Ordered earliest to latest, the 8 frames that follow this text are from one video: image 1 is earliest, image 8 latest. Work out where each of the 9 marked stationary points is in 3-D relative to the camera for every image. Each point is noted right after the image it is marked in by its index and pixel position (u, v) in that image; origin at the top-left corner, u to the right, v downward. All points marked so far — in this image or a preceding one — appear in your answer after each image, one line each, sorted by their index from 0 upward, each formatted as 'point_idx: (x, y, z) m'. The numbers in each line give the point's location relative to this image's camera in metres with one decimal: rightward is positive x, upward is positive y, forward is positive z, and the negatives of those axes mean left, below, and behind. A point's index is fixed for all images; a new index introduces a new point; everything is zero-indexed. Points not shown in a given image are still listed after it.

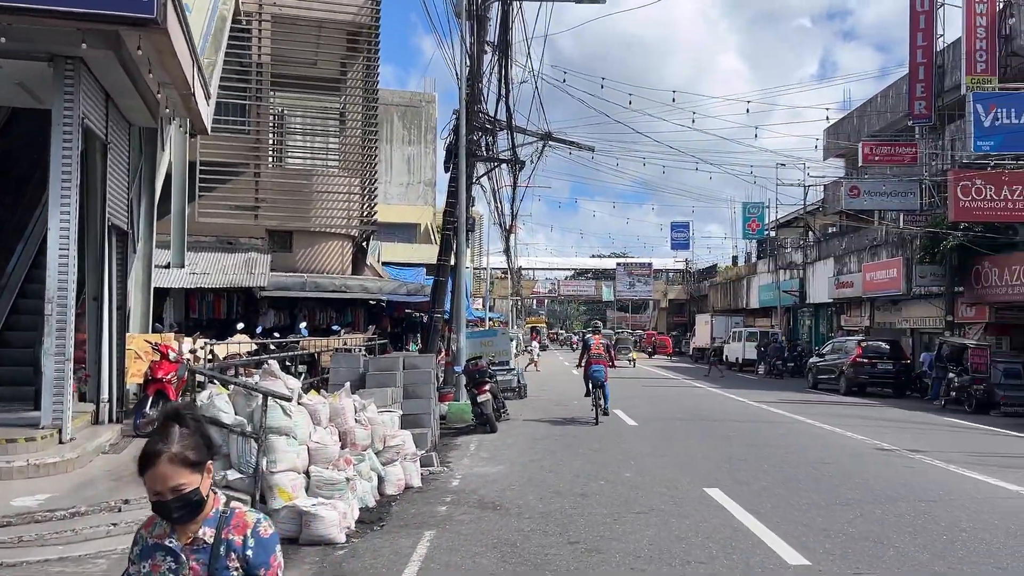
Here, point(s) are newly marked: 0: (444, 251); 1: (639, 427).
0: (-1.3, +0.7, +15.6) m
1: (+2.1, -2.3, +13.9) m
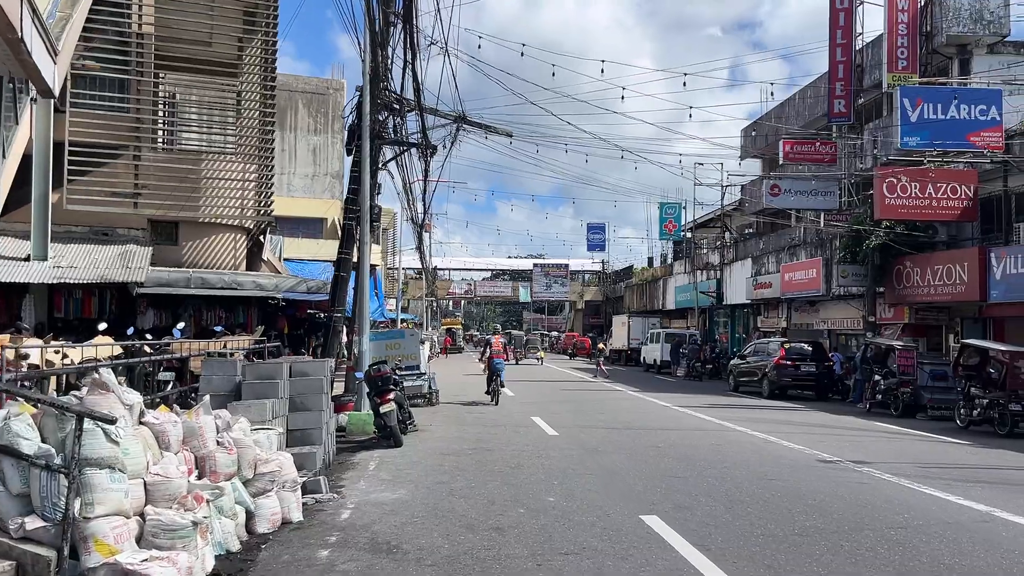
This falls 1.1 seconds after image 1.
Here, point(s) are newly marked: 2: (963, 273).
0: (-2.8, +0.7, +14.0) m
1: (+0.7, -2.2, +12.6) m
2: (+10.0, +0.3, +18.8) m
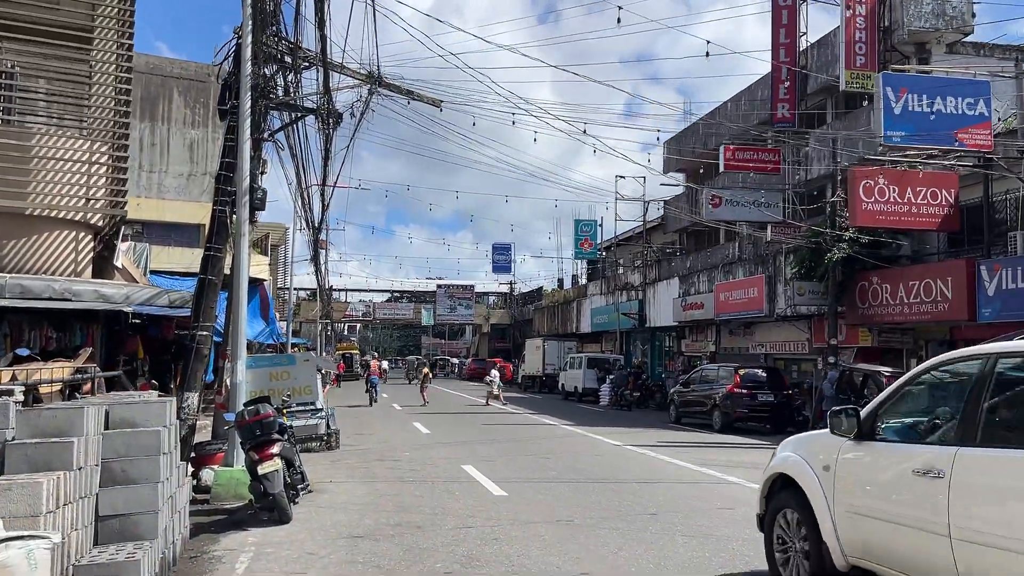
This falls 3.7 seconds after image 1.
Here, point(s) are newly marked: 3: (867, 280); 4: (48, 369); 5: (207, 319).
0: (-3.6, +0.6, +10.4) m
1: (0.0, -2.3, +9.3) m
2: (+8.5, 0.0, +16.6) m
3: (+7.9, +0.2, +19.0) m
4: (-4.9, -0.8, +9.0) m
5: (-3.7, -0.4, +10.5) m
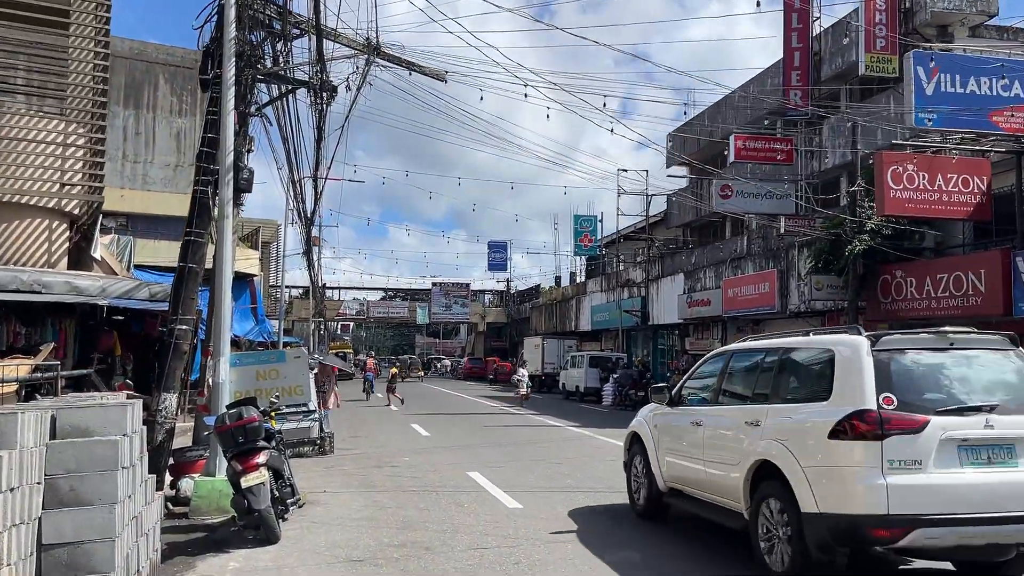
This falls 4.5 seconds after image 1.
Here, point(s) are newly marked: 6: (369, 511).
0: (-3.5, +0.8, +9.3) m
1: (+0.1, -2.2, +8.3) m
2: (+8.6, +0.1, +15.6) m
3: (+8.0, +0.3, +18.0) m
4: (-4.7, -0.7, +7.9) m
5: (-3.6, -0.3, +9.4) m
6: (-1.4, -2.2, +8.5) m
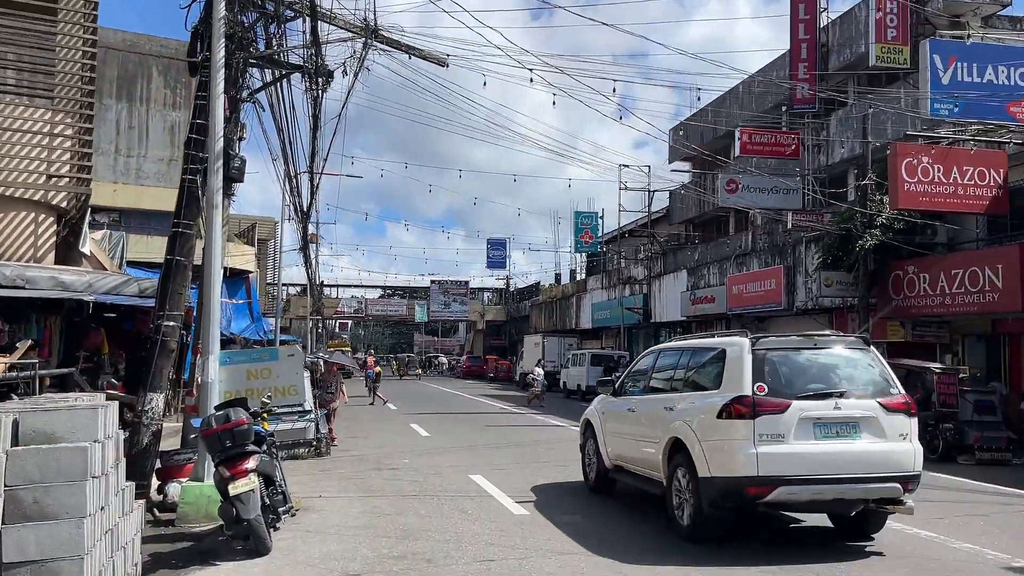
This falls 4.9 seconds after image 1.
0: (-3.4, +0.8, +8.8) m
1: (+0.2, -2.1, +7.8) m
2: (+8.6, +0.2, +15.2) m
3: (+8.1, +0.4, +17.6) m
4: (-4.7, -0.7, +7.5) m
5: (-3.5, -0.2, +8.9) m
6: (-1.4, -2.2, +8.0) m
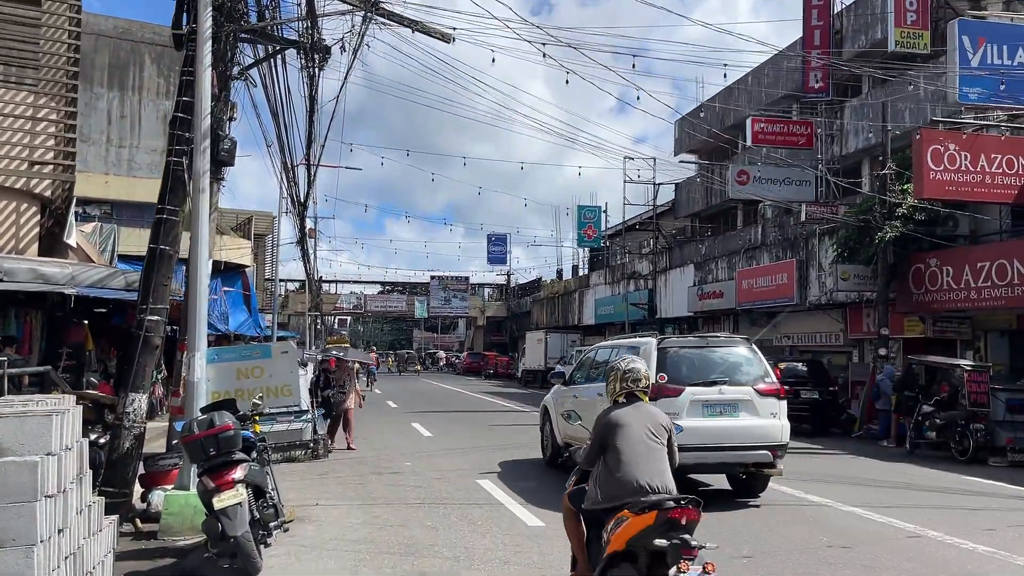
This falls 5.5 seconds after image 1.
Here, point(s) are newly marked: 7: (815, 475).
0: (-3.3, +0.9, +8.1) m
1: (+0.3, -2.1, +7.1) m
2: (+8.7, +0.3, +14.5) m
3: (+8.2, +0.5, +16.9) m
4: (-4.5, -0.6, +6.8) m
5: (-3.4, -0.1, +8.3) m
6: (-1.2, -2.1, +7.3) m
7: (+3.8, -2.3, +10.5) m
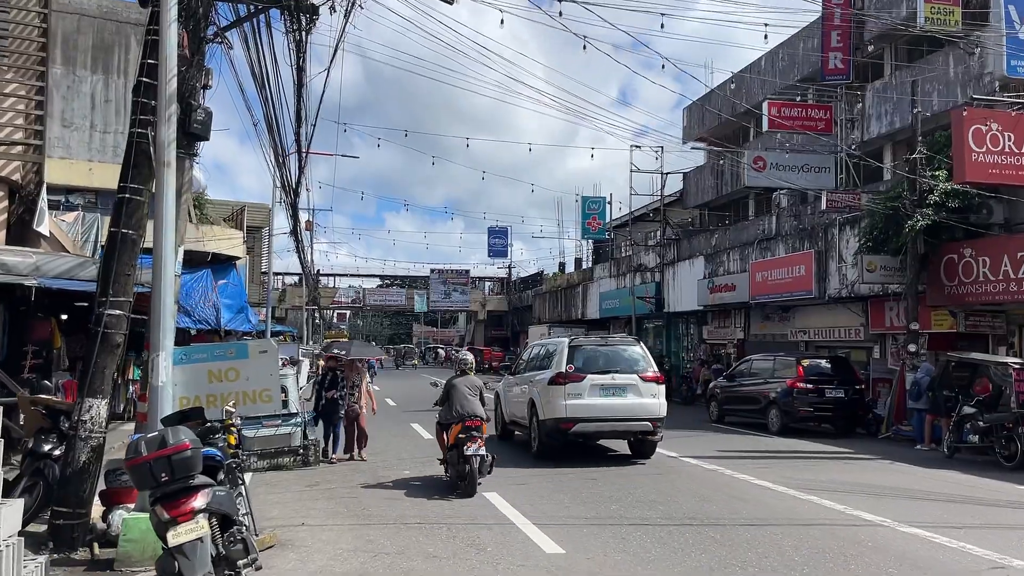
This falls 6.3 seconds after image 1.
0: (-3.2, +1.0, +7.1) m
1: (+0.4, -2.0, +6.1) m
2: (+8.8, +0.4, +13.5) m
3: (+8.3, +0.7, +15.8) m
4: (-4.4, -0.5, +5.7) m
5: (-3.3, 0.0, +7.2) m
6: (-1.1, -2.0, +6.3) m
7: (+3.9, -2.2, +9.5) m
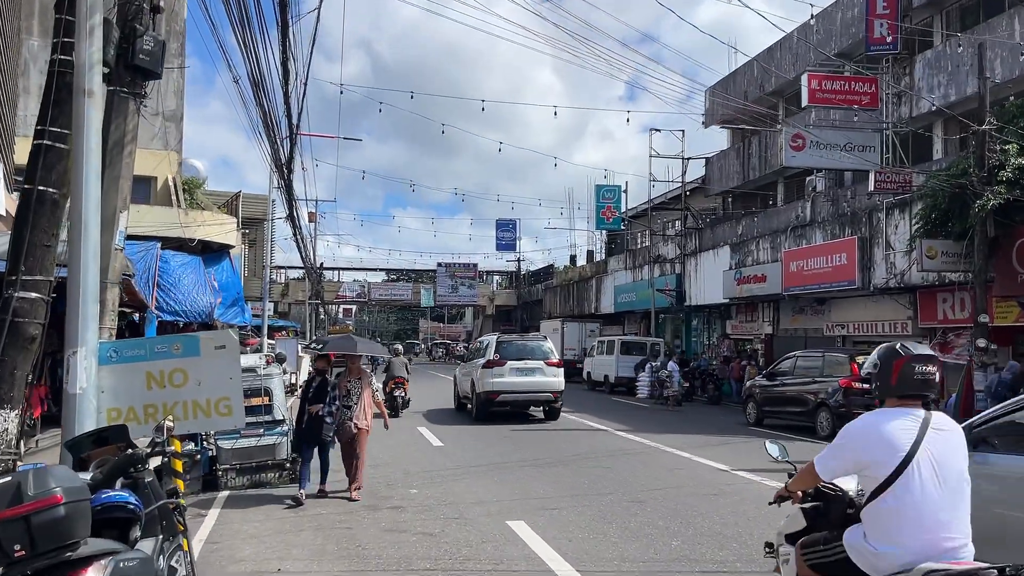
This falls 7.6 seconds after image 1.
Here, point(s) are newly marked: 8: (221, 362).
0: (-2.9, +1.1, +5.4) m
1: (+0.7, -1.8, +4.4) m
2: (+9.1, +0.6, +11.7) m
3: (+8.6, +0.9, +14.0) m
4: (-4.2, -0.4, +4.0) m
5: (-3.1, +0.1, +5.5) m
6: (-0.9, -1.8, +4.6) m
7: (+4.1, -2.1, +7.8) m
8: (-1.8, -0.5, +5.4) m
